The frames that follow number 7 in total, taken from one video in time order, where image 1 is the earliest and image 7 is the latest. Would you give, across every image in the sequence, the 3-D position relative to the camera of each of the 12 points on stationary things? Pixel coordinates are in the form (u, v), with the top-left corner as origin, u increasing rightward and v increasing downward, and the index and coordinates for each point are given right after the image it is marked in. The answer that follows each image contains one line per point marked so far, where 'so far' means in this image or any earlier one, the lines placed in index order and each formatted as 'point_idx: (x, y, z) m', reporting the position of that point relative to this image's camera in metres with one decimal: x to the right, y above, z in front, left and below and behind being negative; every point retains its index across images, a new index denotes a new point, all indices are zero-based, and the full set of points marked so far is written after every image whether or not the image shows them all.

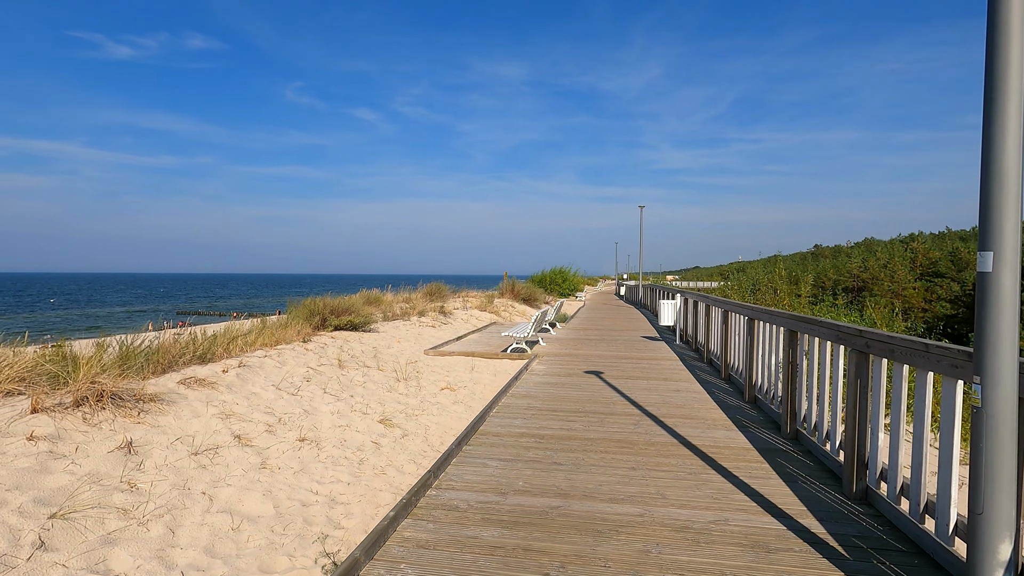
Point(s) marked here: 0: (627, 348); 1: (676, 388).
0: (+2.3, -1.2, +10.3) m
1: (+2.1, -1.3, +6.7) m
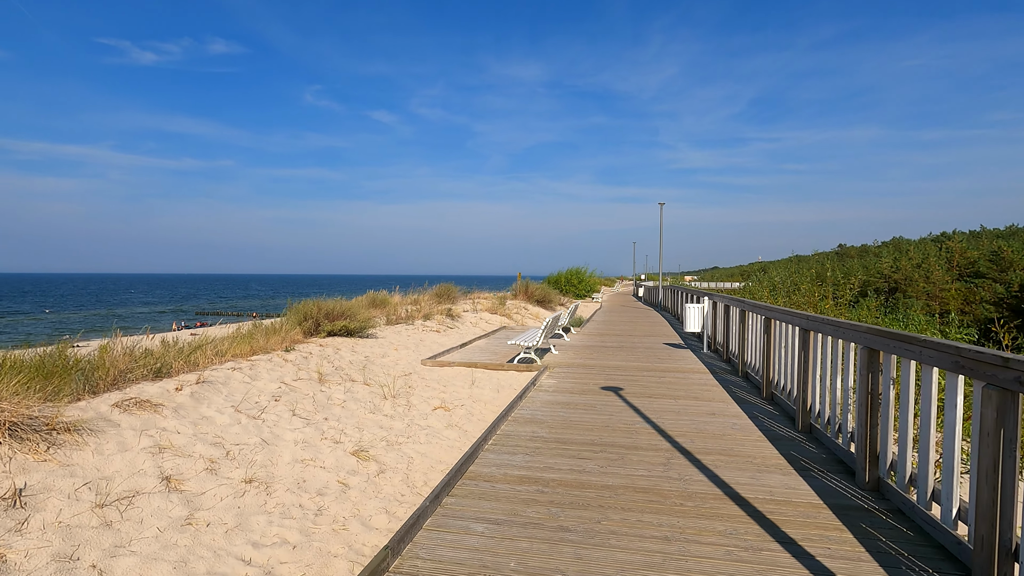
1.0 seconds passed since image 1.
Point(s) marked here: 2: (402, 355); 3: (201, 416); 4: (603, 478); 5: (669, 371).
0: (+2.4, -1.2, +9.2) m
1: (+2.1, -1.3, +5.6) m
2: (-1.9, -1.2, +9.0) m
3: (-2.9, -1.2, +4.8) m
4: (+0.7, -1.4, +3.8) m
5: (+2.4, -1.3, +7.9) m
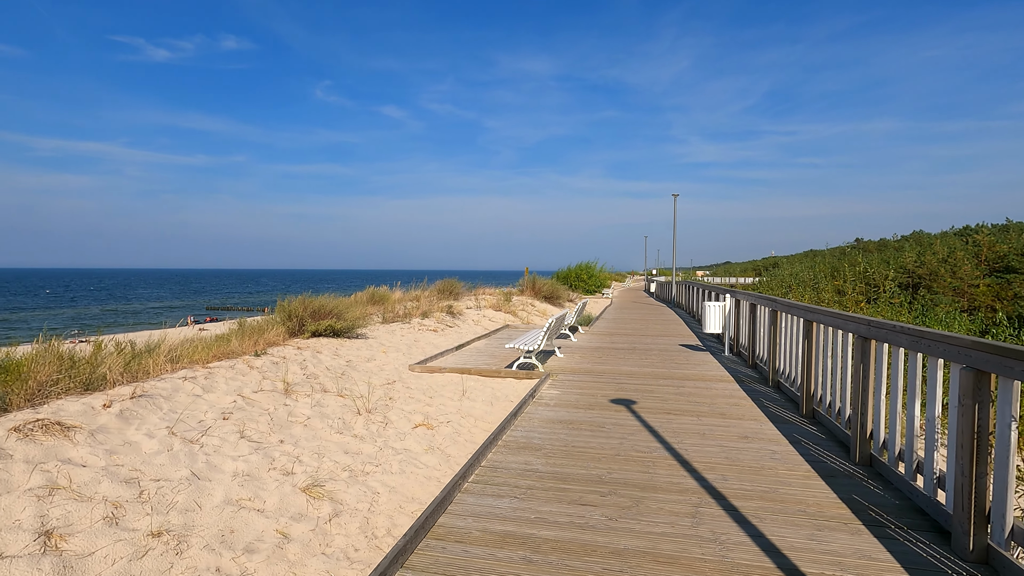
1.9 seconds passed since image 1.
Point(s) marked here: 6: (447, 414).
0: (+2.4, -1.2, +8.2) m
1: (+2.0, -1.3, +4.7) m
2: (-1.9, -1.1, +8.2) m
3: (-3.0, -1.2, +4.0) m
4: (+0.5, -1.4, +2.9) m
5: (+2.3, -1.2, +7.0) m
6: (-0.7, -1.3, +5.6) m
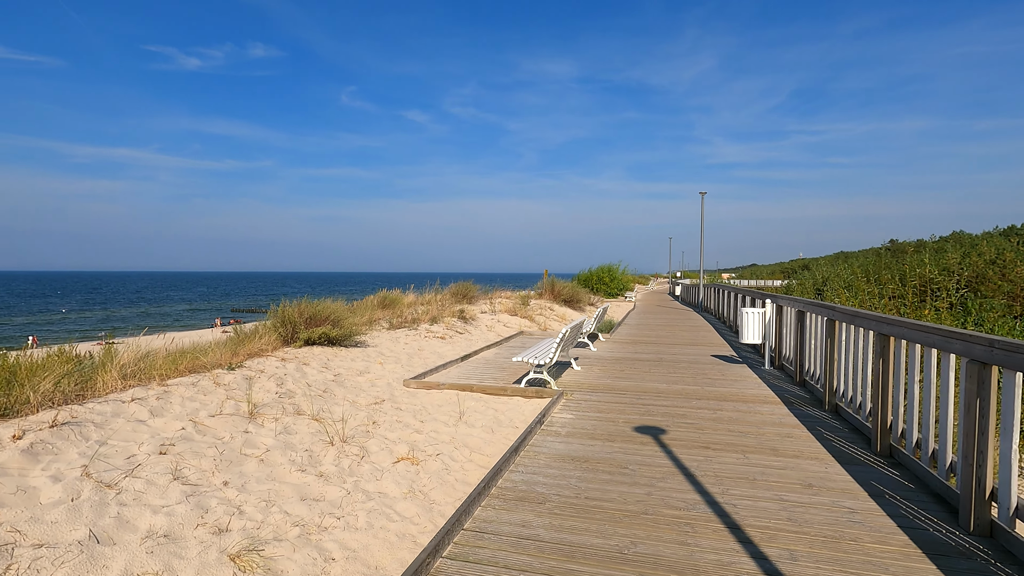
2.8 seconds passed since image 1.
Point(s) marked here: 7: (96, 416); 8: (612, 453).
0: (+2.5, -1.2, +7.2) m
1: (+2.0, -1.4, +3.6) m
2: (-1.8, -1.2, +7.3) m
3: (-3.0, -1.2, +3.2) m
4: (+0.5, -1.4, +1.9) m
5: (+2.4, -1.3, +5.9) m
6: (-0.7, -1.4, +4.7) m
7: (-3.4, -1.0, +4.2) m
8: (+0.8, -1.3, +4.2) m
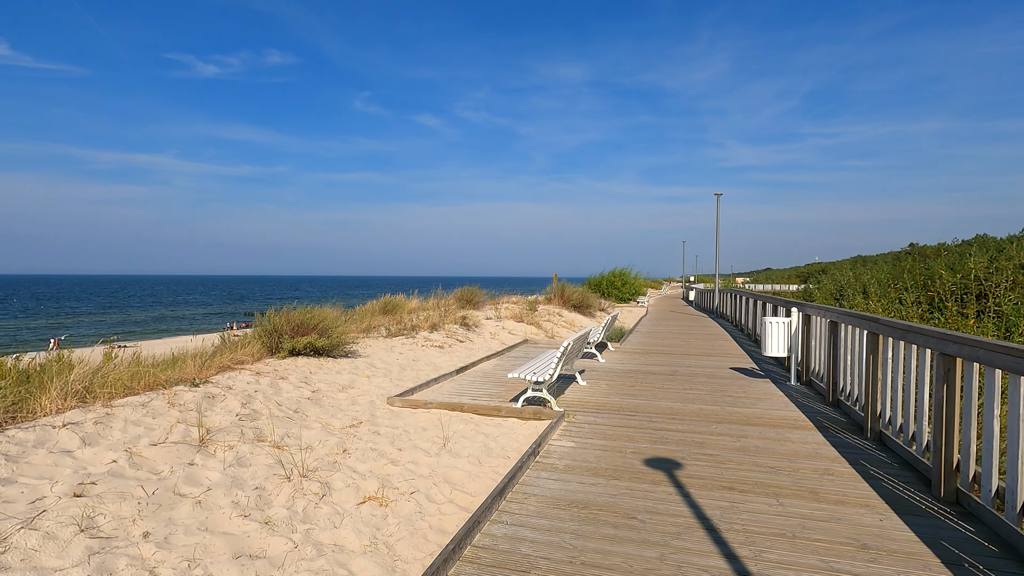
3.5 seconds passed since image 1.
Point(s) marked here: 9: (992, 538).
0: (+2.5, -1.3, +6.5) m
1: (+1.9, -1.4, +2.9) m
2: (-1.8, -1.3, +6.7) m
3: (-3.1, -1.3, +2.6) m
4: (+0.3, -1.5, +1.2) m
5: (+2.4, -1.4, +5.2) m
6: (-0.8, -1.5, +4.0) m
7: (-3.5, -1.1, +3.6) m
8: (+0.7, -1.4, +3.5) m
9: (+2.9, -1.5, +3.2) m
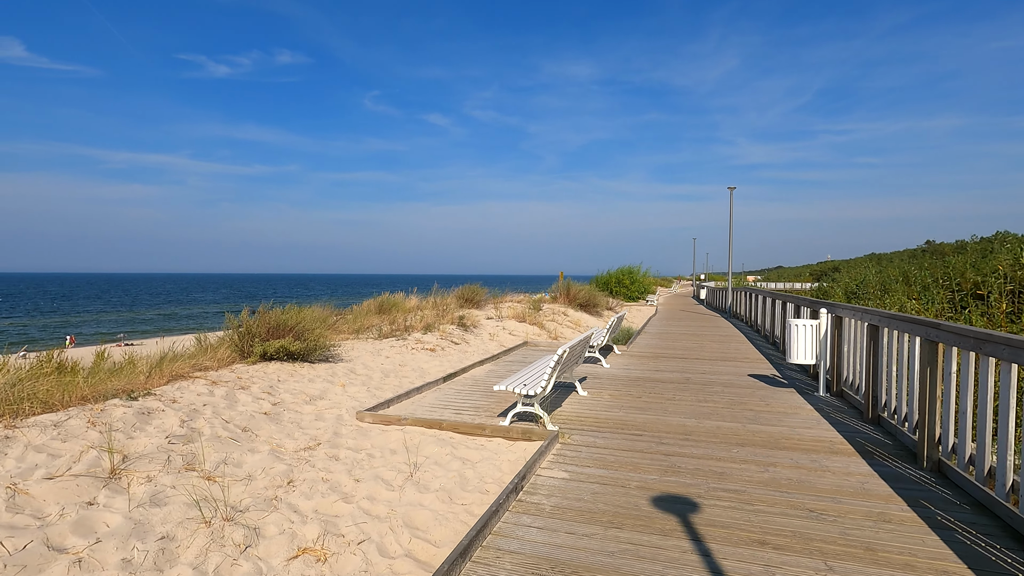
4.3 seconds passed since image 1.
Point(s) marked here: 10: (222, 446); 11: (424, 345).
0: (+2.4, -1.3, +5.6) m
1: (+1.7, -1.4, +2.1) m
2: (-1.9, -1.2, +5.9) m
3: (-3.3, -1.3, +1.8) m
4: (+0.1, -1.5, +0.4) m
5: (+2.2, -1.3, +4.4) m
6: (-0.9, -1.5, +3.3) m
7: (-3.6, -1.1, +2.9) m
8: (+0.5, -1.4, +2.7) m
9: (+2.7, -1.5, +2.3) m
10: (-2.3, -1.2, +4.1) m
11: (-1.7, -1.1, +9.9) m
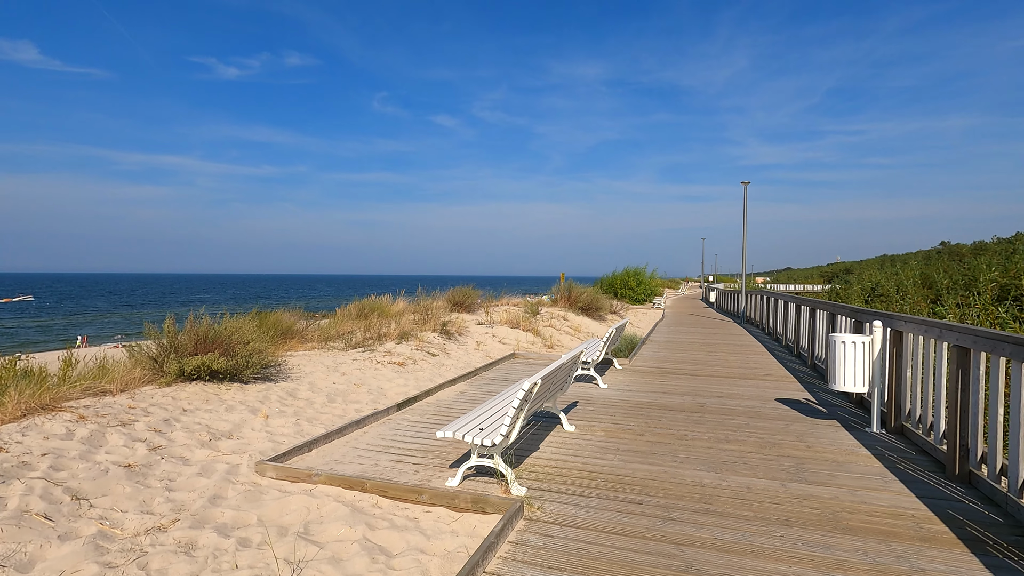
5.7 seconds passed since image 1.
0: (+2.1, -1.4, +4.3) m
1: (+1.4, -1.5, +0.7) m
2: (-2.2, -1.3, +4.6) m
3: (-3.7, -1.3, +0.5) m
4: (-0.3, -1.5, -0.9) m
5: (+1.9, -1.4, +3.0) m
6: (-1.3, -1.5, +1.9) m
7: (-4.0, -1.1, +1.6) m
8: (+0.2, -1.4, +1.4) m
9: (+2.3, -1.5, +1.0) m
10: (-2.6, -1.3, +2.8) m
11: (-1.9, -1.1, +8.6) m
